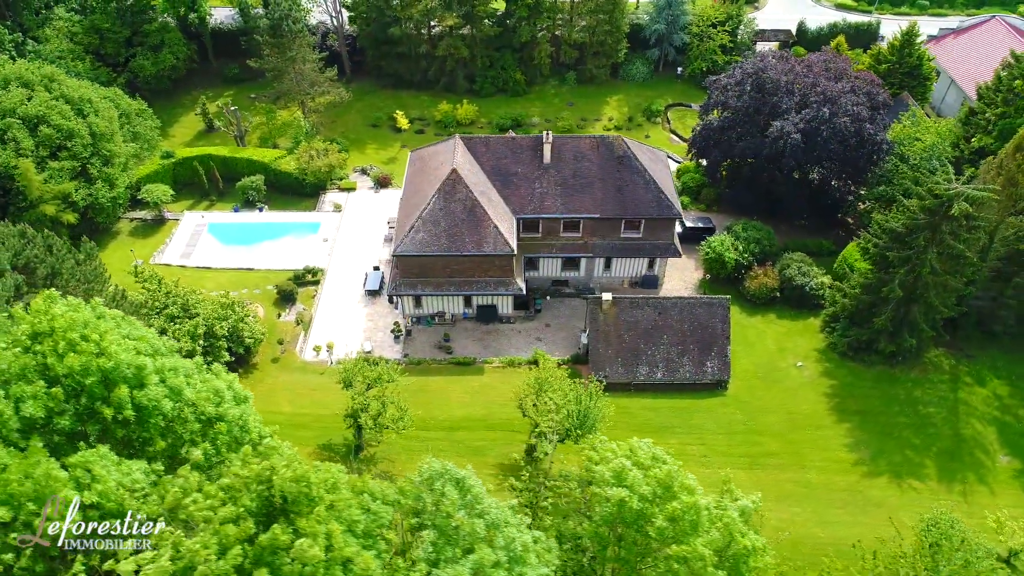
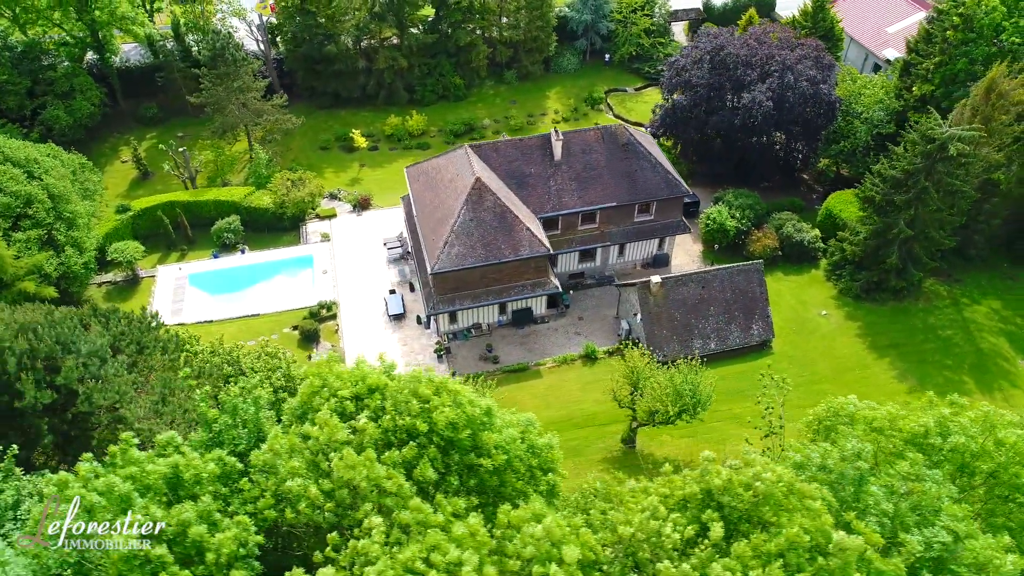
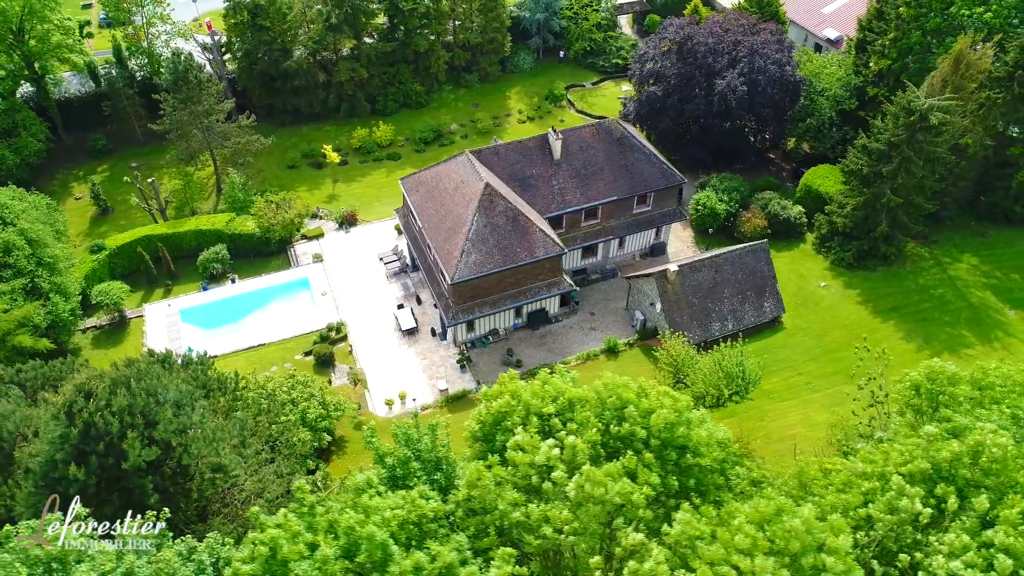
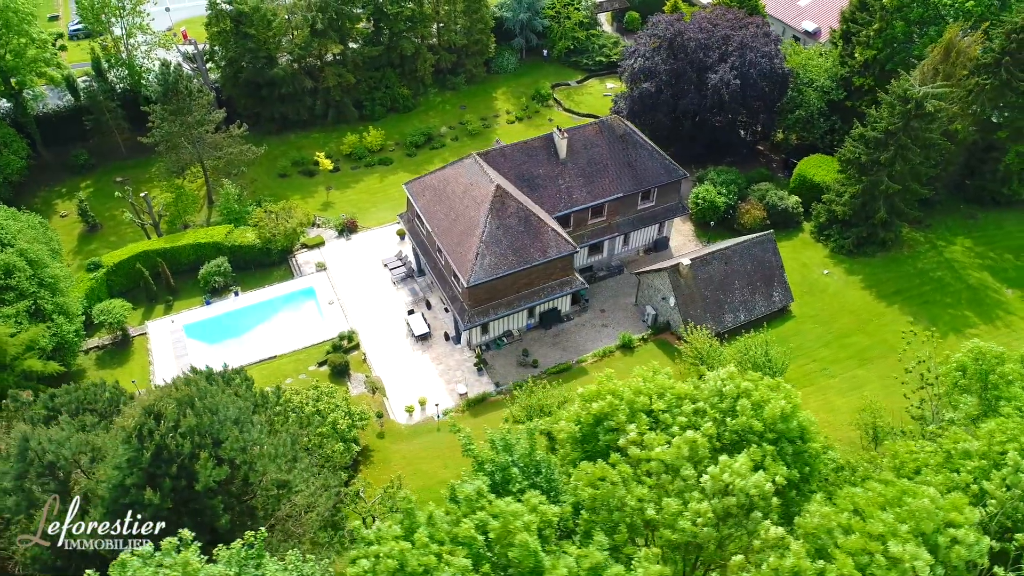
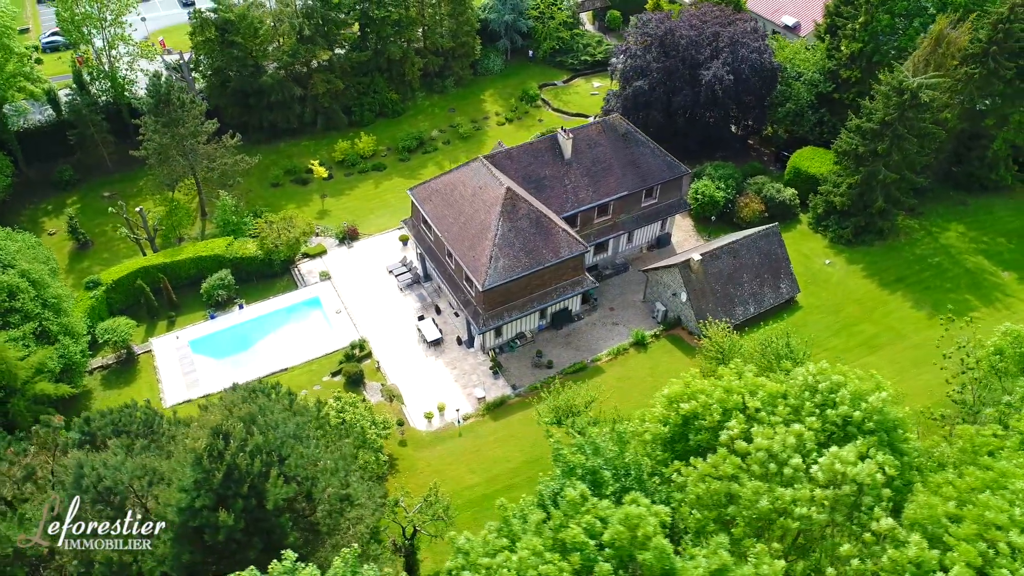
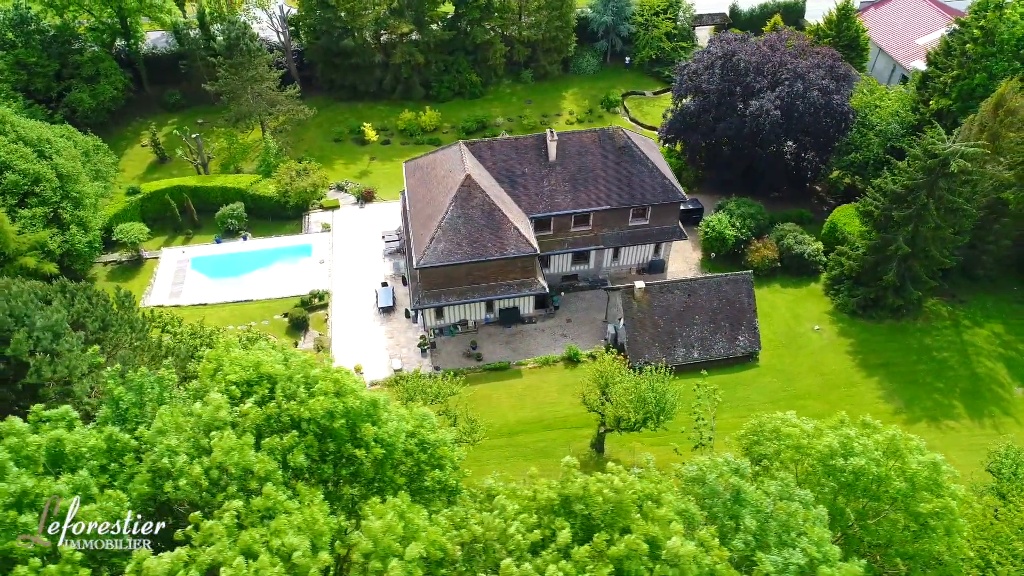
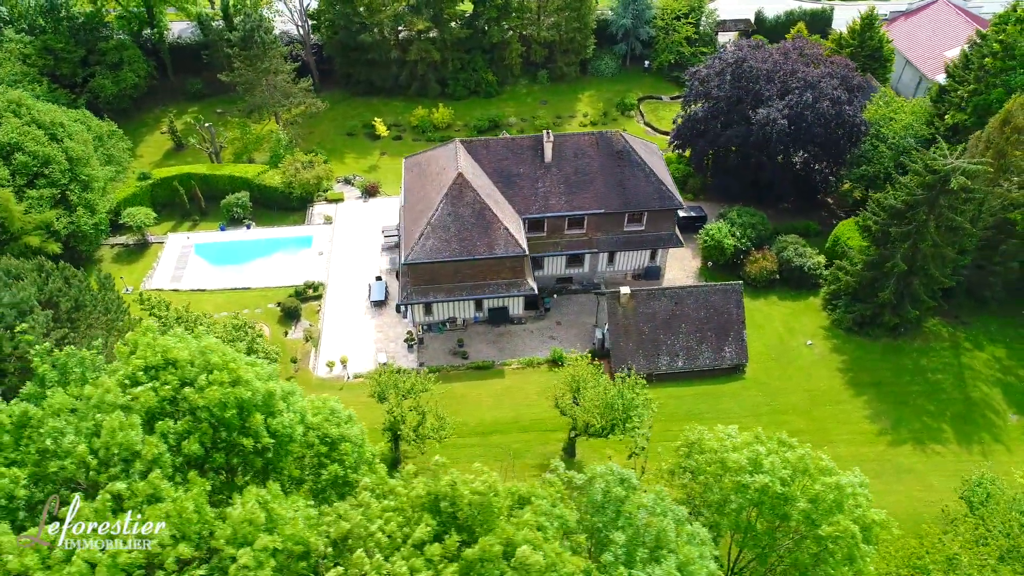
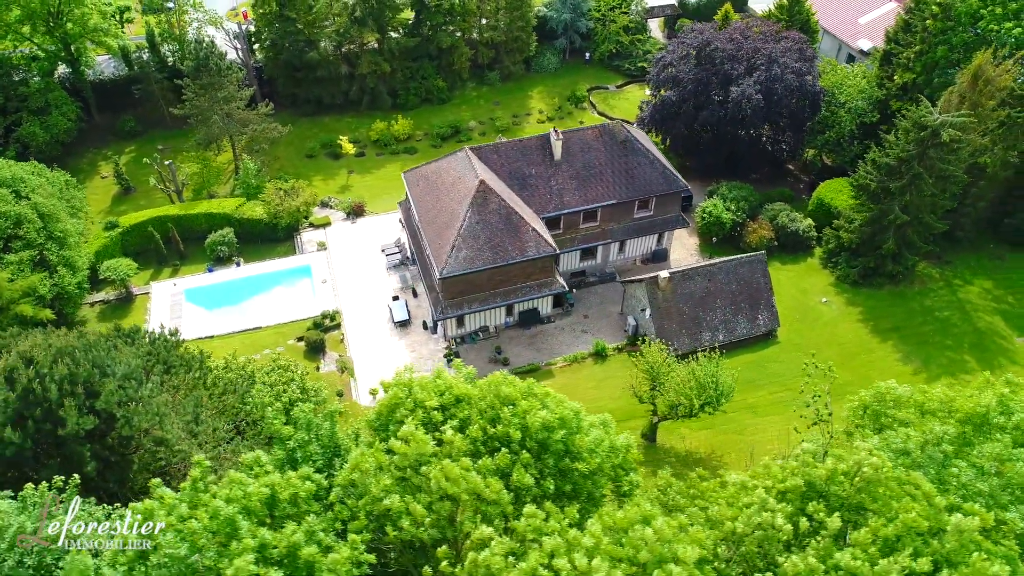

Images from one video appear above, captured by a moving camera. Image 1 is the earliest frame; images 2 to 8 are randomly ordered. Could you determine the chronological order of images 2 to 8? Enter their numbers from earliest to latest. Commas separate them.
7, 6, 2, 8, 3, 4, 5
